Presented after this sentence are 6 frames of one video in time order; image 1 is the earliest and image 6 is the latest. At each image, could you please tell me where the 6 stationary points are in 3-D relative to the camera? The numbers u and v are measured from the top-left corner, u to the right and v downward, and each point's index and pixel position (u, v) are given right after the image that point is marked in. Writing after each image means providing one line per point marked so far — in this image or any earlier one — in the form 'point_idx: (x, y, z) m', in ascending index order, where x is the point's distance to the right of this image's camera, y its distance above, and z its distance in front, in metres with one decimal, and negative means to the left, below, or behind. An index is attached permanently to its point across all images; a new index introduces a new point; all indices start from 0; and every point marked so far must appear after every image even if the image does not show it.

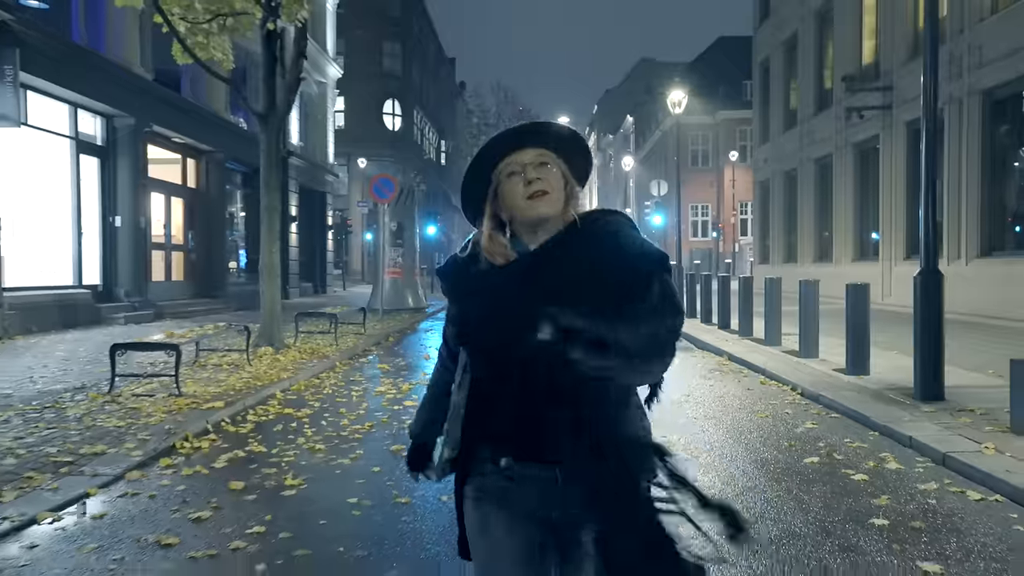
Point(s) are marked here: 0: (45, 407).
0: (-5.4, -1.4, +8.7) m
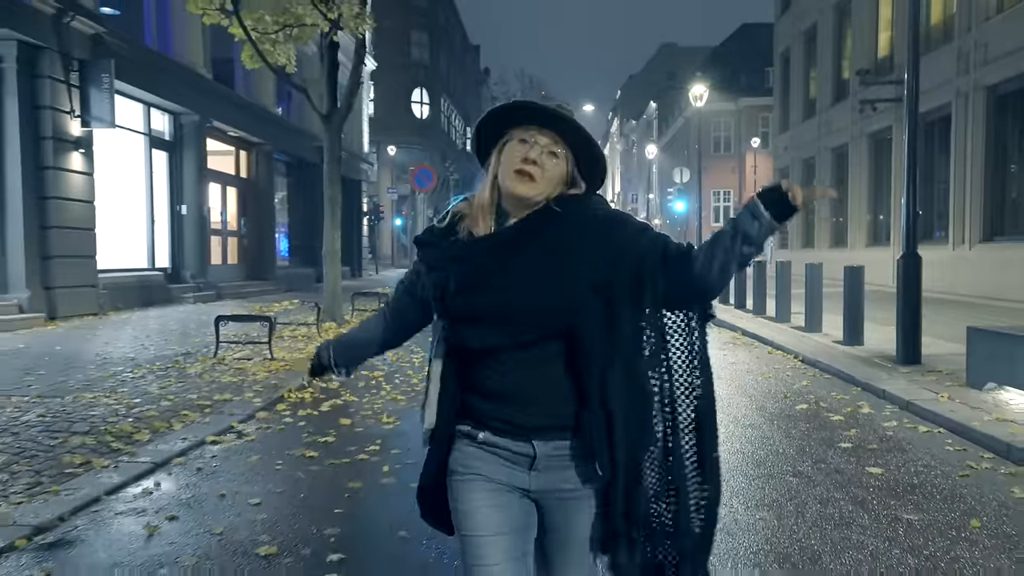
0: (-4.8, -1.1, +10.5) m
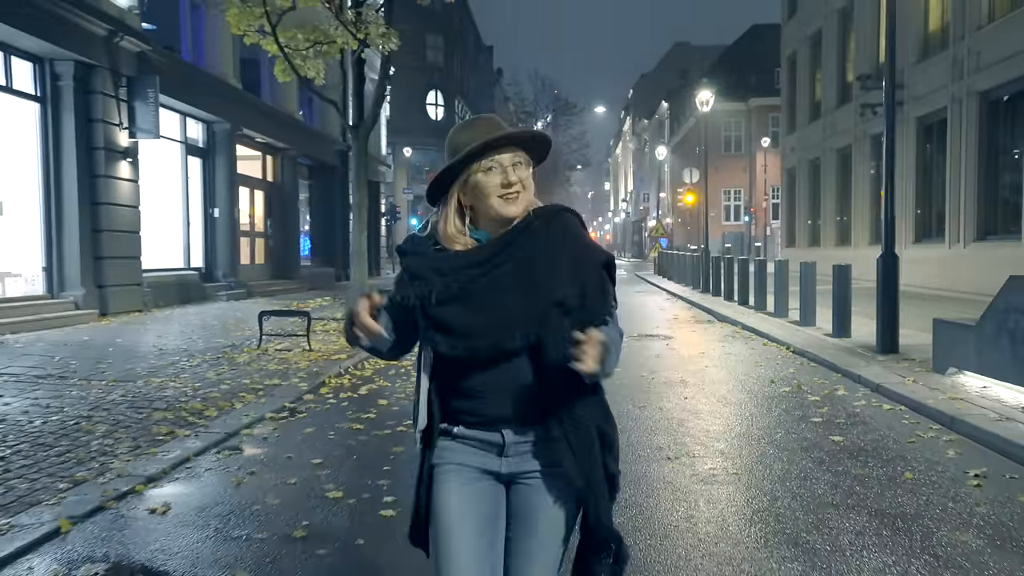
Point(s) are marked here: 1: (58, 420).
0: (-4.6, -1.1, +11.7) m
1: (-4.6, -1.3, +7.6) m
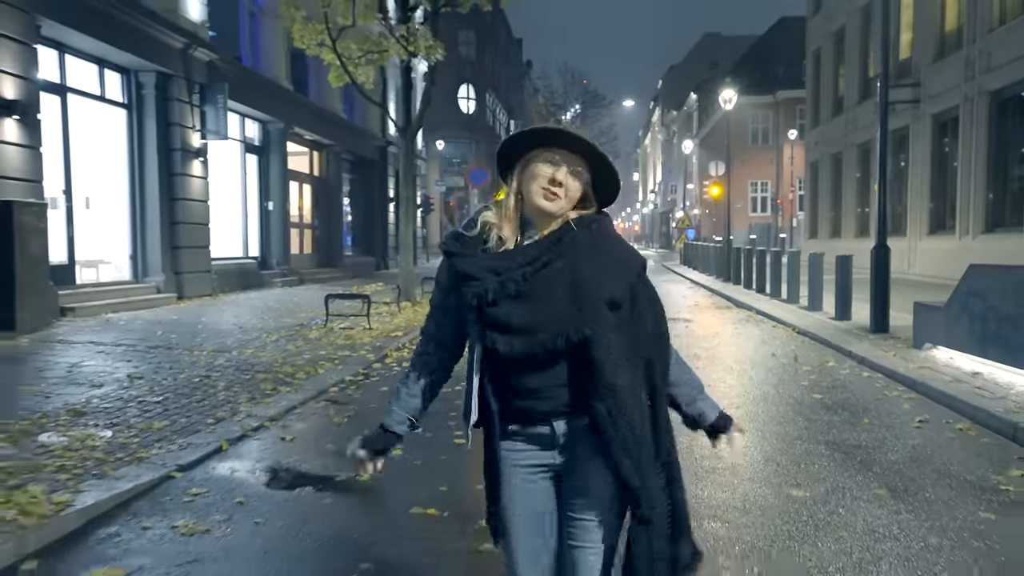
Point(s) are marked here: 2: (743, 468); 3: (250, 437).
0: (-3.9, -0.8, +13.5) m
1: (-4.1, -1.1, +9.3) m
2: (+1.8, -1.4, +5.9) m
3: (-2.5, -1.4, +7.1) m
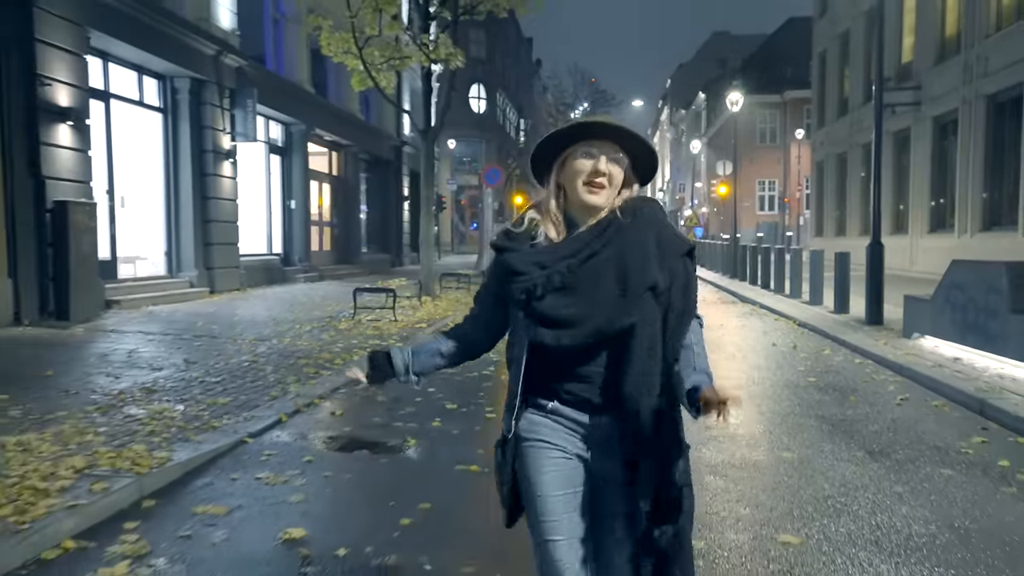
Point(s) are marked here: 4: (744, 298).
0: (-3.6, -0.7, +14.4) m
1: (-3.8, -1.0, +10.3) m
2: (+2.1, -1.3, +6.8) m
3: (-2.2, -1.3, +8.0) m
4: (+6.2, -0.3, +19.9) m
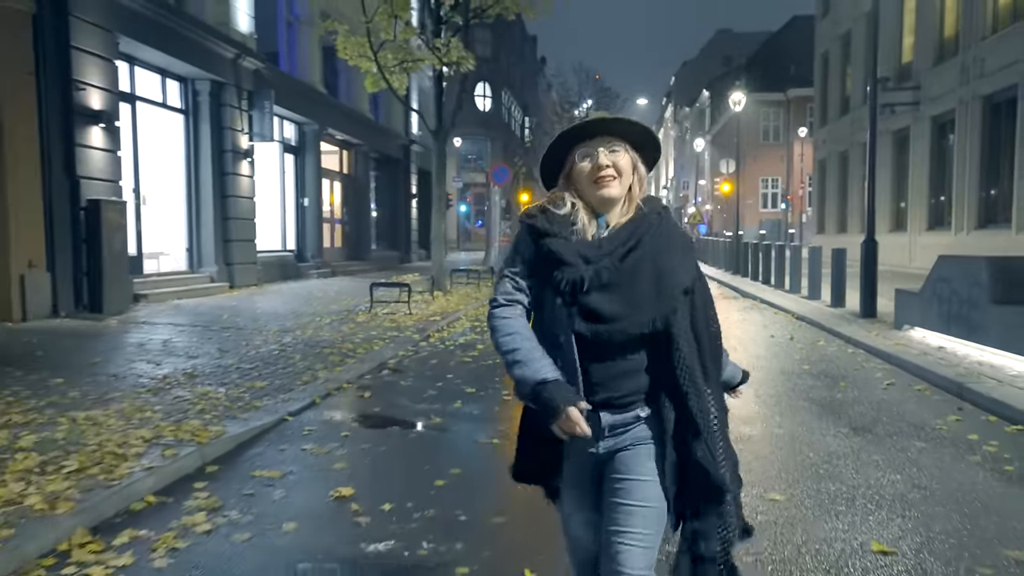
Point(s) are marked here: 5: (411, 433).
0: (-3.4, -0.6, +15.1) m
1: (-3.6, -0.9, +10.9) m
2: (+2.2, -1.3, +7.4) m
3: (-2.0, -1.2, +8.6) m
4: (+6.4, -0.1, +20.5) m
5: (-0.9, -1.4, +7.0) m
